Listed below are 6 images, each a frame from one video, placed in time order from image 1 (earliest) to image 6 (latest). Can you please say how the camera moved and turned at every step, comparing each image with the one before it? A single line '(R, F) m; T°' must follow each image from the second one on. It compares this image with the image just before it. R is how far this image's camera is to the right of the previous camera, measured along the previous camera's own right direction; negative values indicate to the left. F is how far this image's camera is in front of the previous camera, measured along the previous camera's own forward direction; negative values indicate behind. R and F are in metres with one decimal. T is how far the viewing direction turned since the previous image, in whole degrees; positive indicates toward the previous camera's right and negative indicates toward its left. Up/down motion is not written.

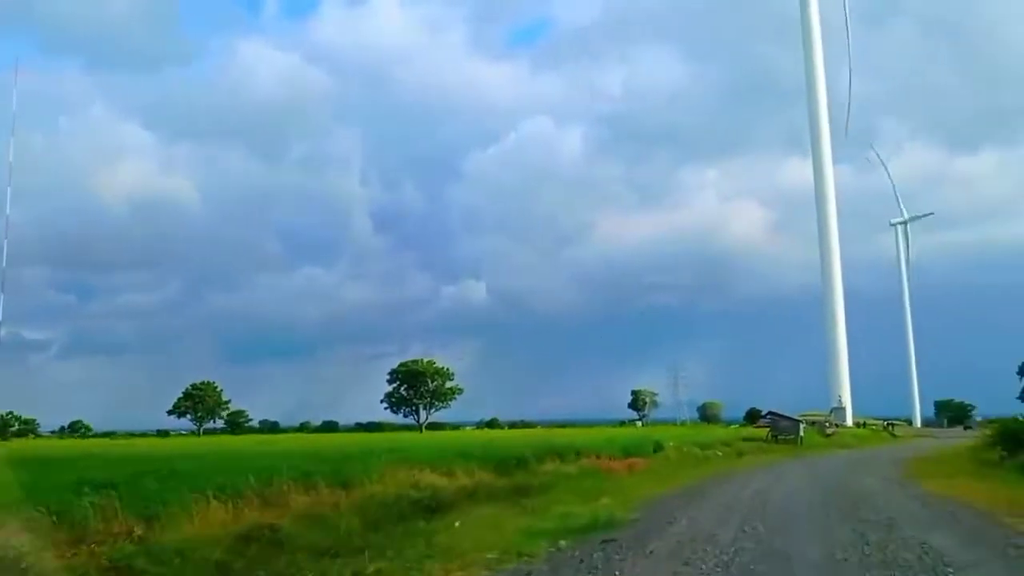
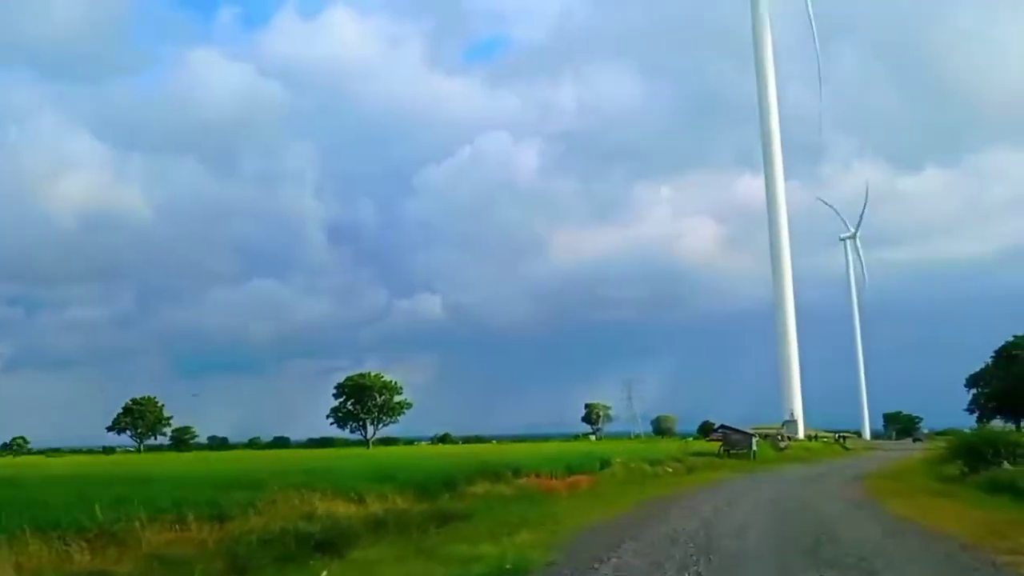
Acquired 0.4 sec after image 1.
(+1.3, +4.3) m; +3°
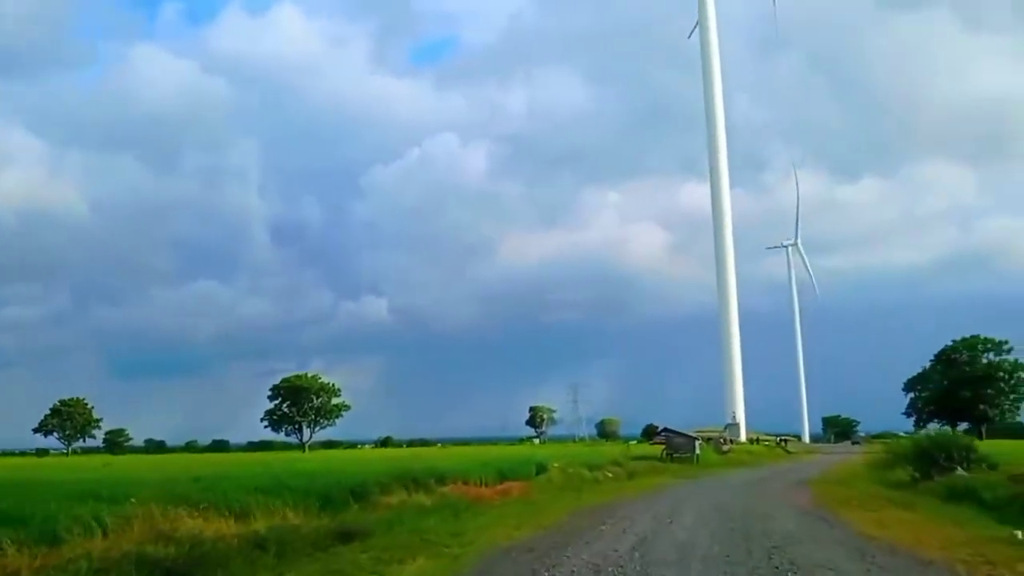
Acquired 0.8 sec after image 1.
(+1.1, +4.3) m; +3°
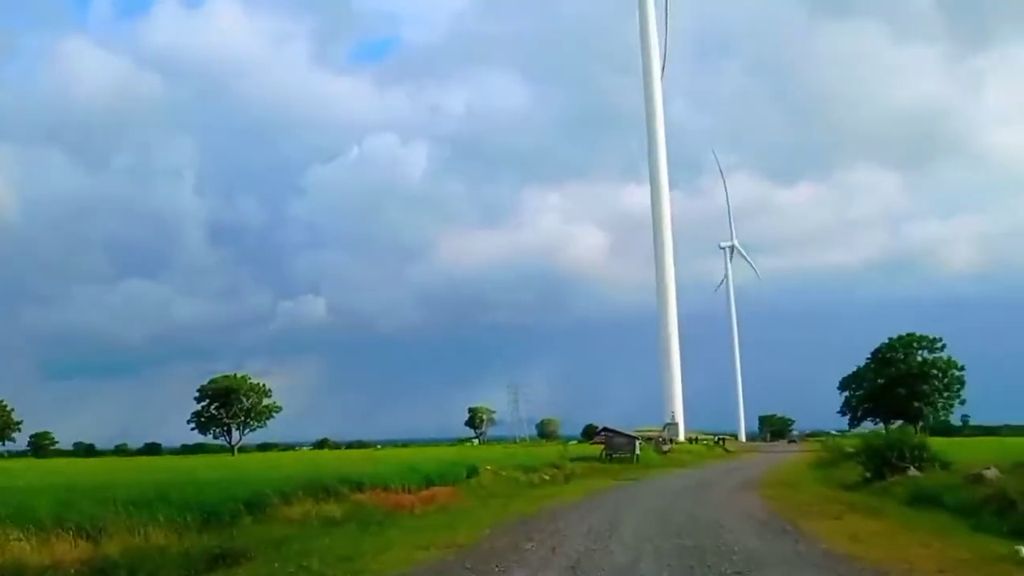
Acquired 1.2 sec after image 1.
(+0.8, +4.2) m; +4°
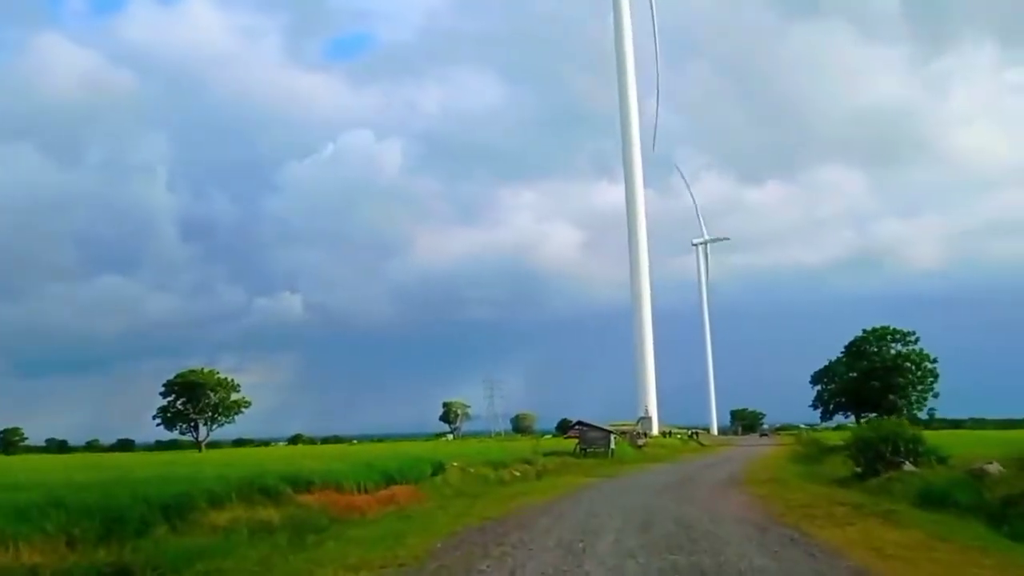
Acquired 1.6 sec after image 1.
(+0.4, +4.1) m; +2°
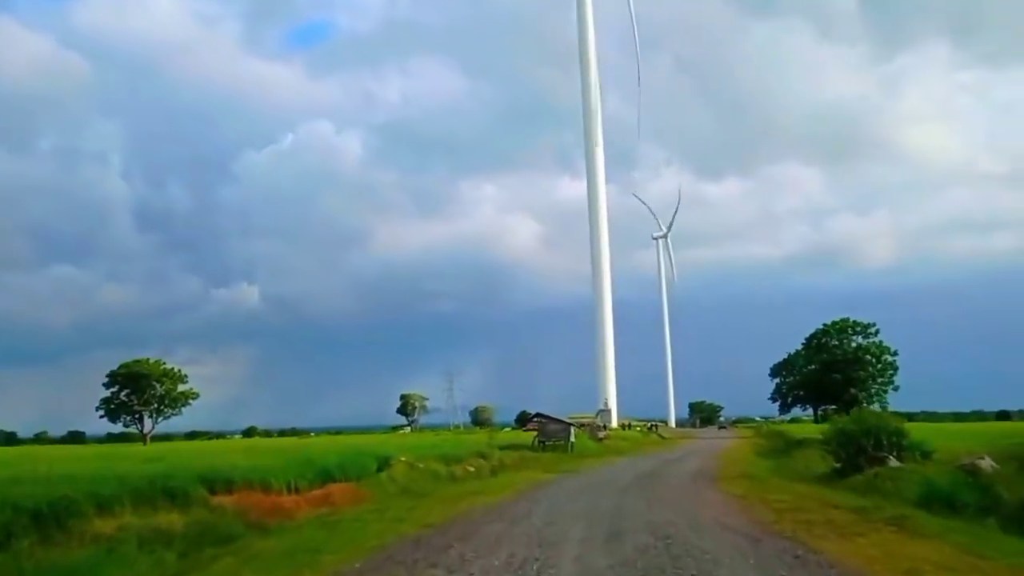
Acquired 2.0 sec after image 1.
(+0.4, +4.4) m; +2°
